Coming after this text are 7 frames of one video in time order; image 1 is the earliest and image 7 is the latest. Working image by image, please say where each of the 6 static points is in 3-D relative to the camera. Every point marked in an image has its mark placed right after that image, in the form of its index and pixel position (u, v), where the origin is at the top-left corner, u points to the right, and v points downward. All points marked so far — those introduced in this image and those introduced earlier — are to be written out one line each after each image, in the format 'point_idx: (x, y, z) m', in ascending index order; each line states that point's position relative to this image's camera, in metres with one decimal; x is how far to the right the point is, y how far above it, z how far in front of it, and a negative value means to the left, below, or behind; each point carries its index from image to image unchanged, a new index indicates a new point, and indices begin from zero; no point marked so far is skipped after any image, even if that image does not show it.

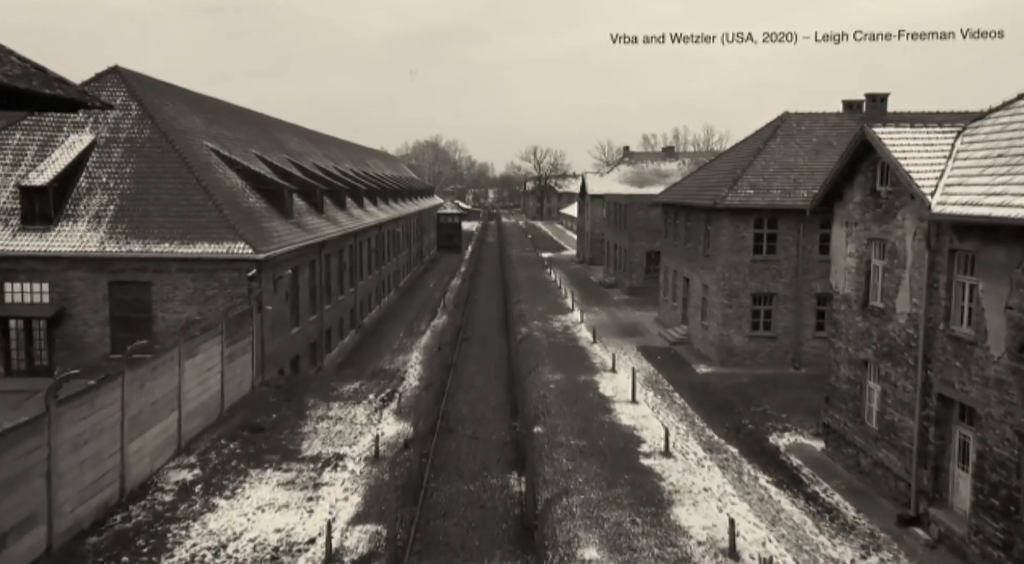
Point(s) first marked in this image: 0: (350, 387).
0: (-4.3, -2.8, +19.7) m
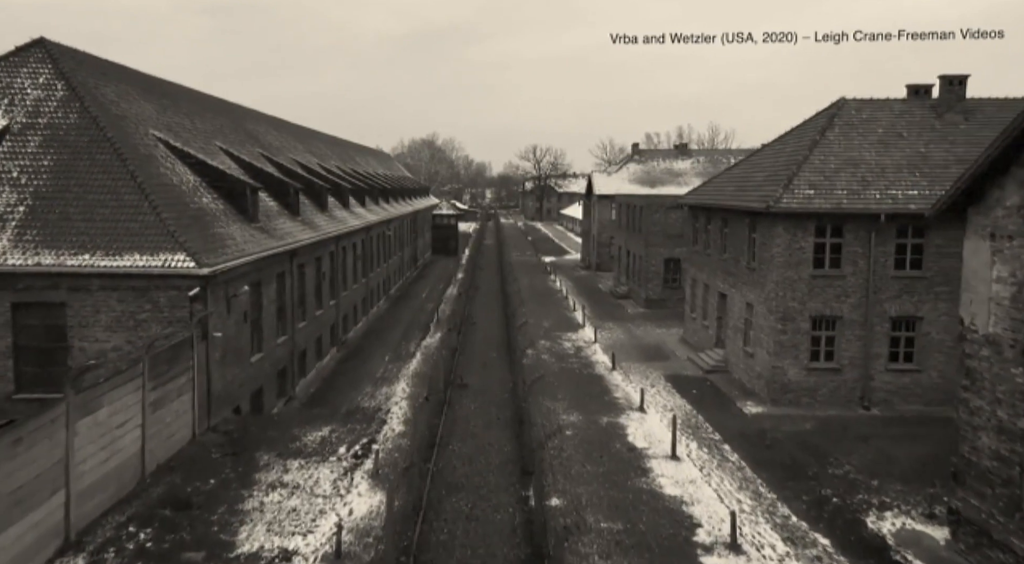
0: (-4.1, -3.2, +15.8) m
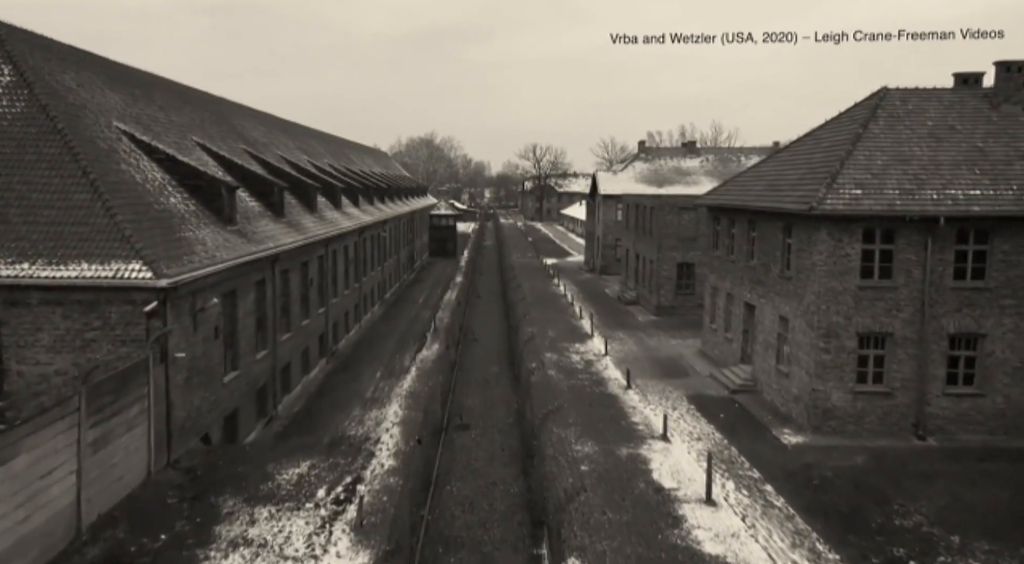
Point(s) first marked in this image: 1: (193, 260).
0: (-4.0, -3.5, +13.7) m
1: (-6.4, +0.4, +15.0) m
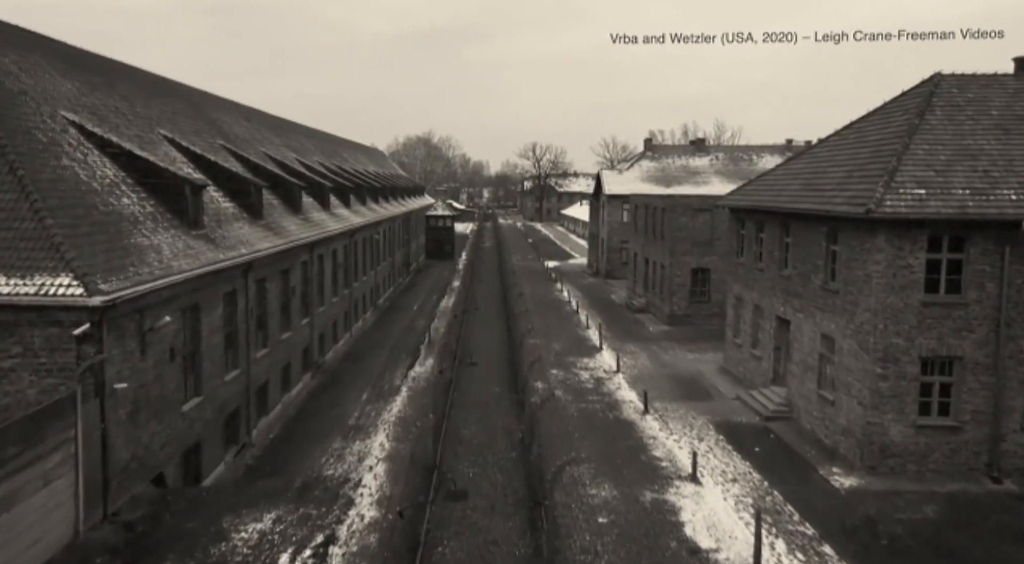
0: (-3.9, -3.7, +11.5) m
1: (-6.3, +0.2, +12.8) m
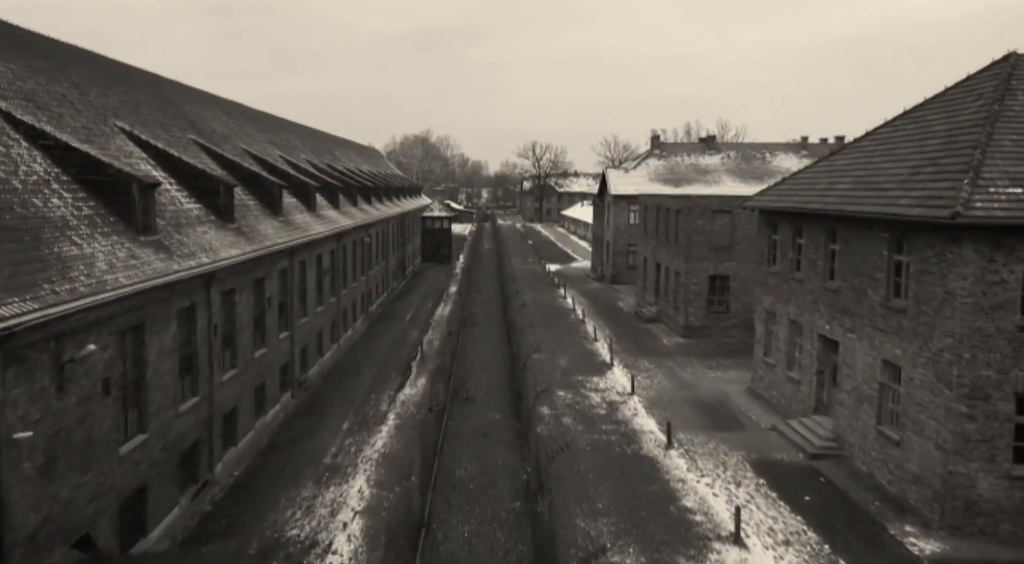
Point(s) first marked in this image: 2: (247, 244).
0: (-3.9, -4.0, +9.0) m
1: (-6.3, -0.1, +10.4) m
2: (-6.7, +1.0, +18.9) m
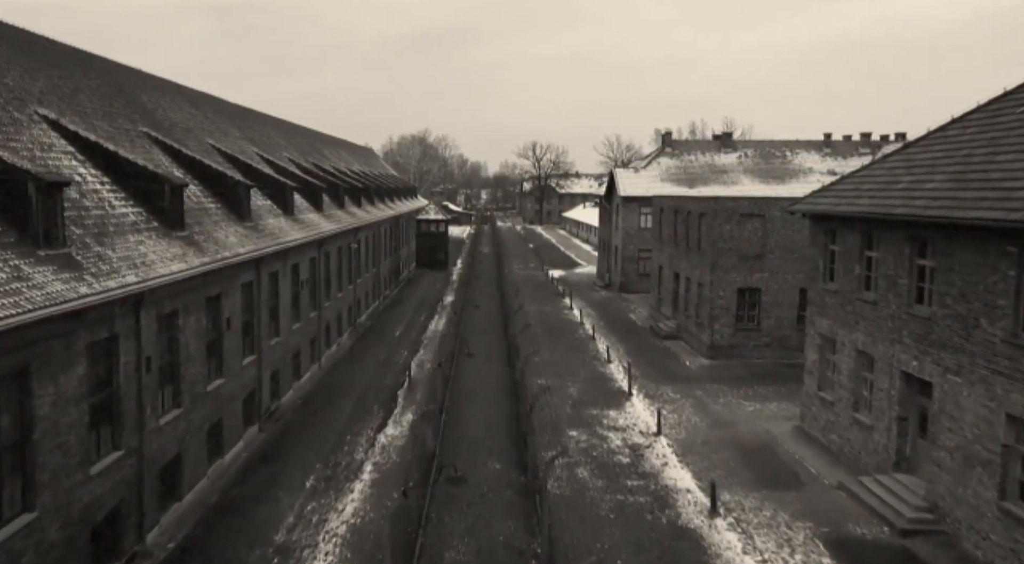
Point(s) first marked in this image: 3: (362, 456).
0: (-3.8, -4.4, +5.9) m
1: (-6.2, -0.5, +7.2) m
2: (-6.6, +0.6, +15.7) m
3: (-3.0, -3.4, +14.9) m
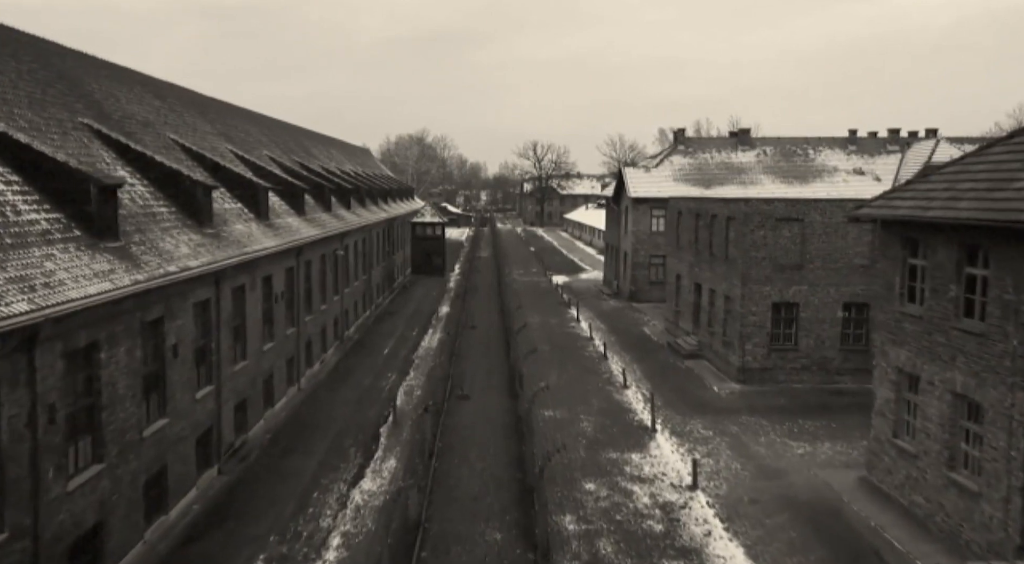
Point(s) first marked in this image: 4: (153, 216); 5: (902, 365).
0: (-3.7, -4.7, +3.0) m
1: (-6.1, -0.8, +4.3) m
2: (-6.6, +0.2, +12.8) m
3: (-2.9, -3.8, +12.0) m
4: (-7.5, +1.4, +15.6) m
5: (+6.5, -1.3, +12.3) m
